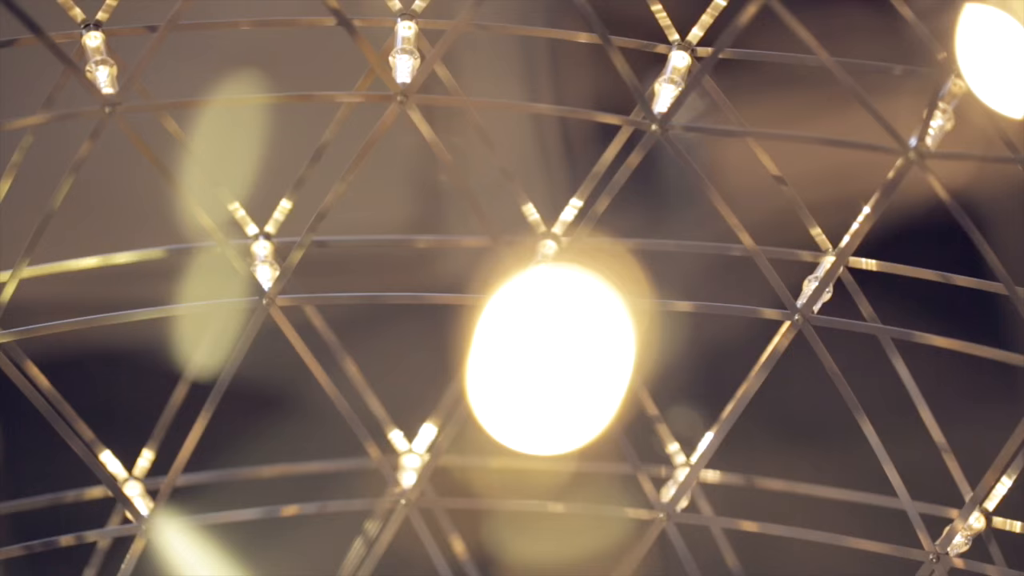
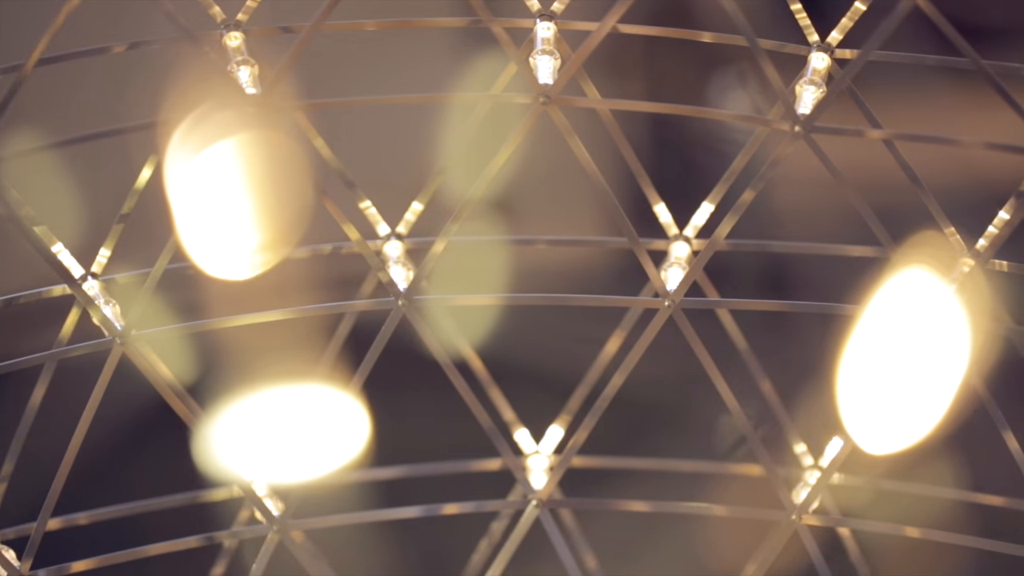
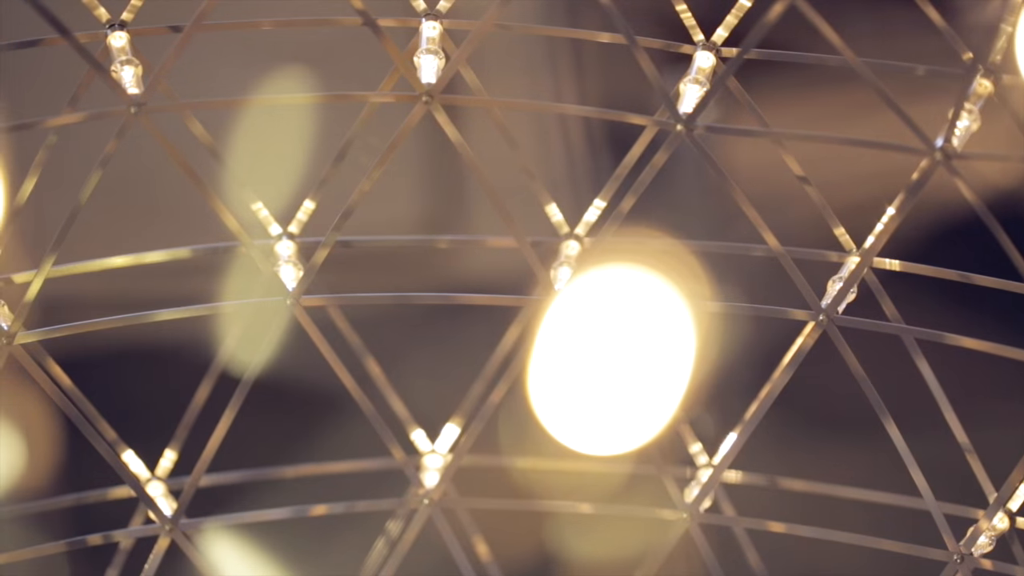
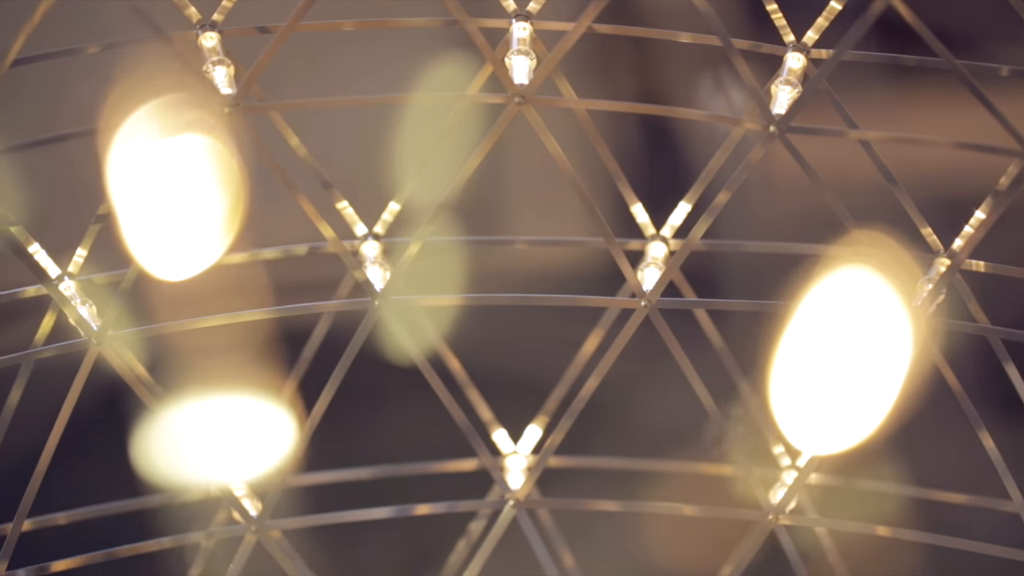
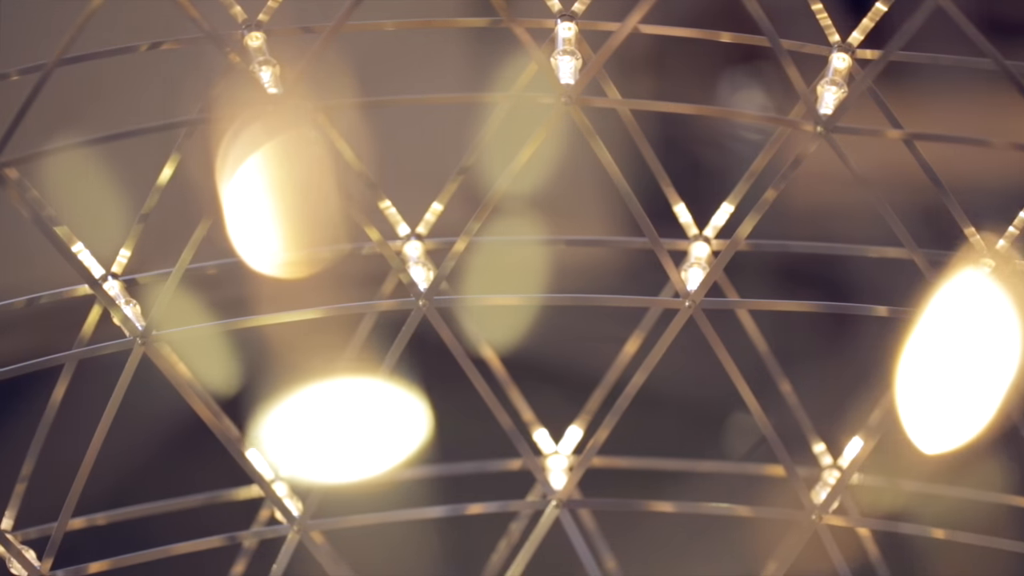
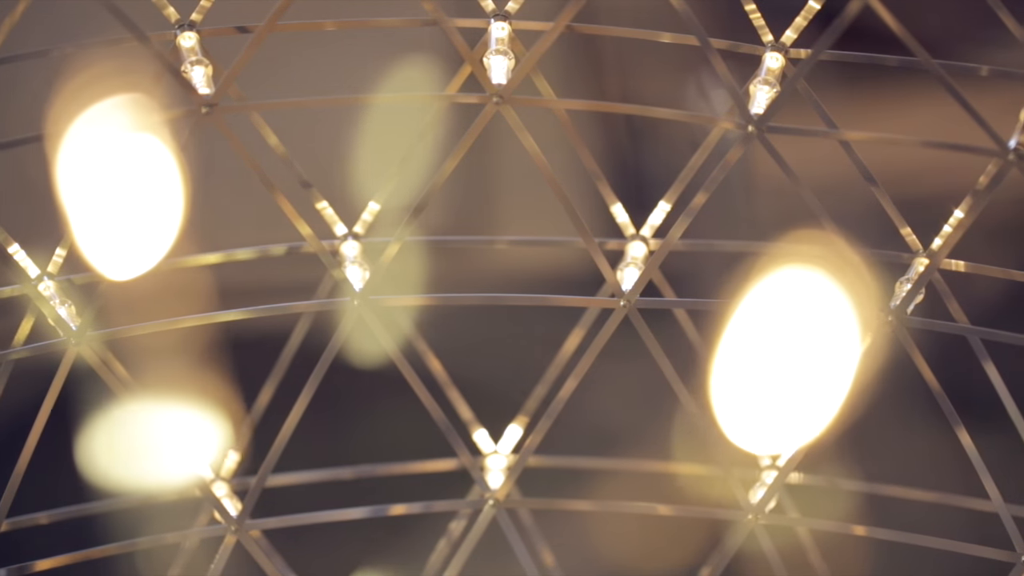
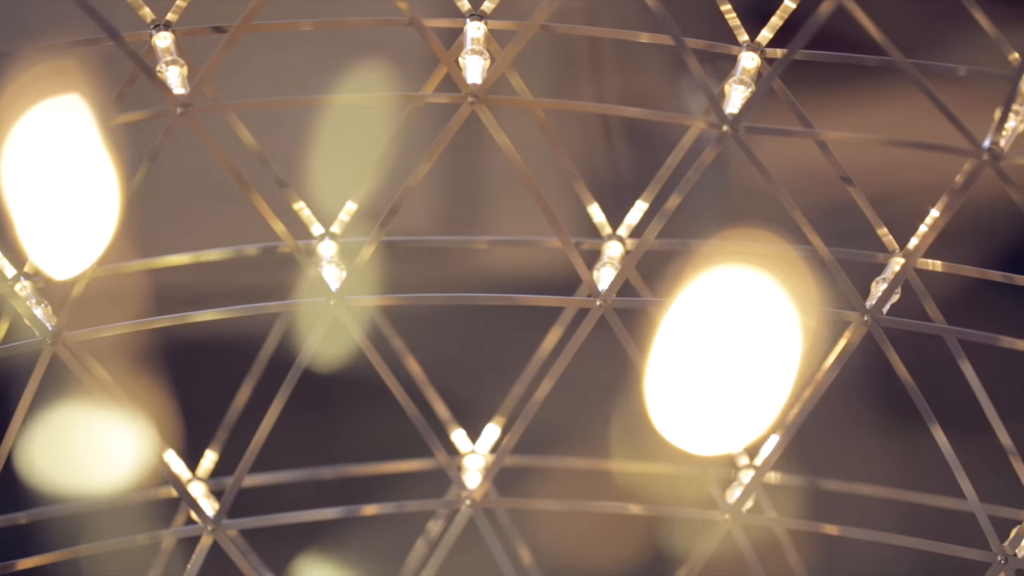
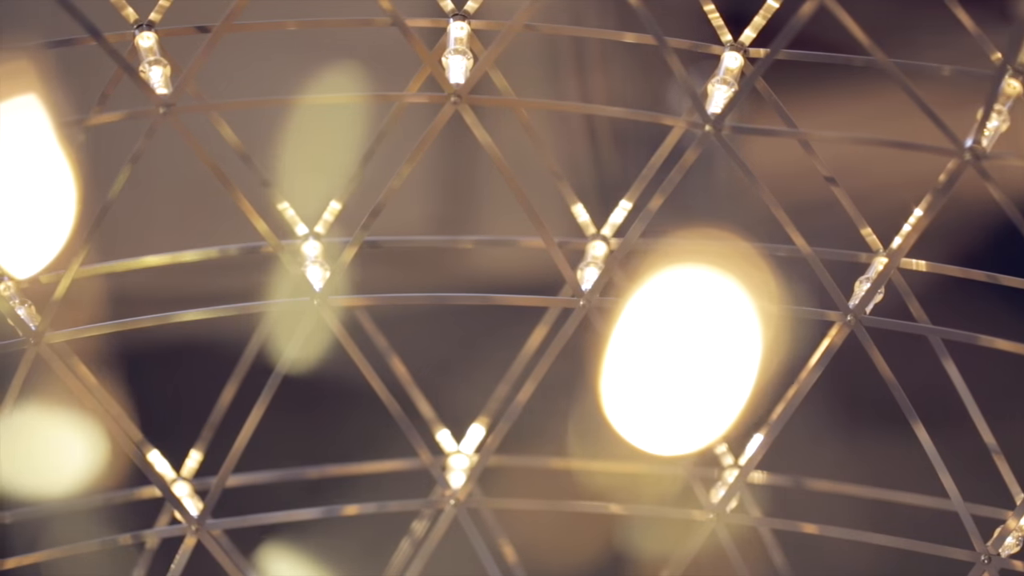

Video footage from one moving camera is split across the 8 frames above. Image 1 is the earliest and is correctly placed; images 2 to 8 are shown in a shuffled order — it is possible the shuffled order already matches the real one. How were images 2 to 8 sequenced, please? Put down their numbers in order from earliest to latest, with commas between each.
3, 8, 7, 6, 4, 2, 5
